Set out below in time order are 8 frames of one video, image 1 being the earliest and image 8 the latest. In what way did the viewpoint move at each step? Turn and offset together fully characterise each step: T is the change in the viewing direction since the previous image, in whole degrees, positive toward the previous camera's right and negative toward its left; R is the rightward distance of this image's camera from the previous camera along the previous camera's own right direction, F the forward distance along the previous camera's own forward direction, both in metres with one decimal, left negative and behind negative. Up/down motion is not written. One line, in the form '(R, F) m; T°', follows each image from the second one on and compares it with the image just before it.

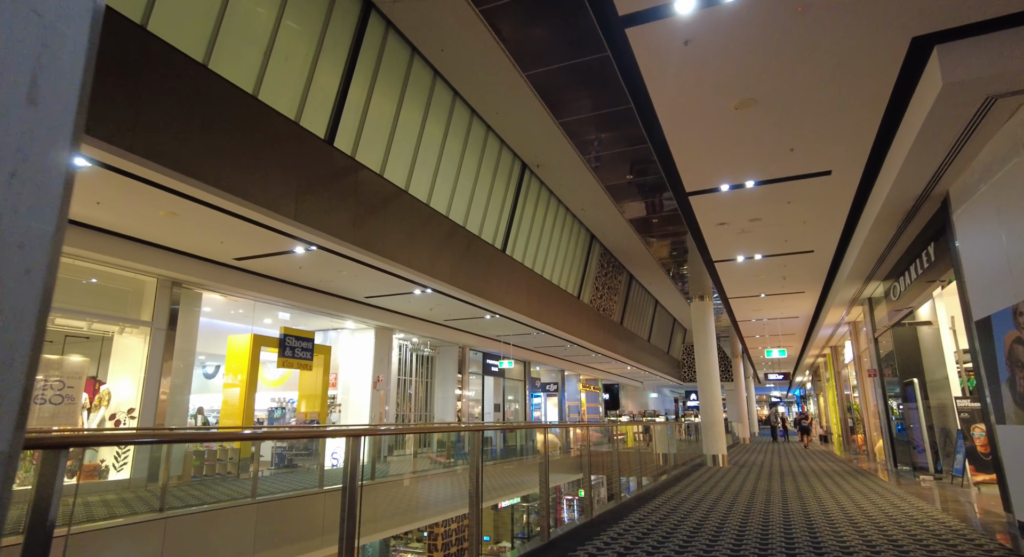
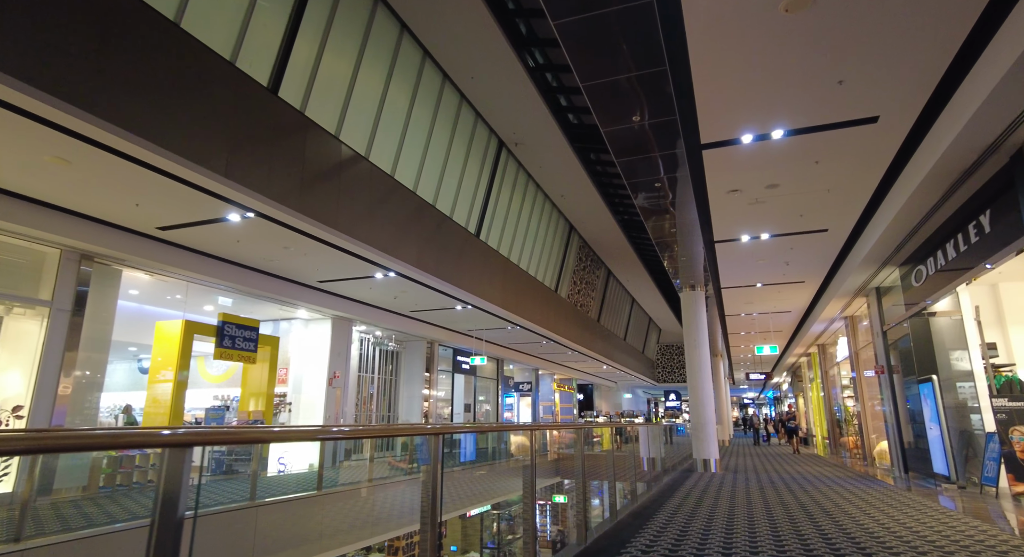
(0.0, +1.1) m; +3°
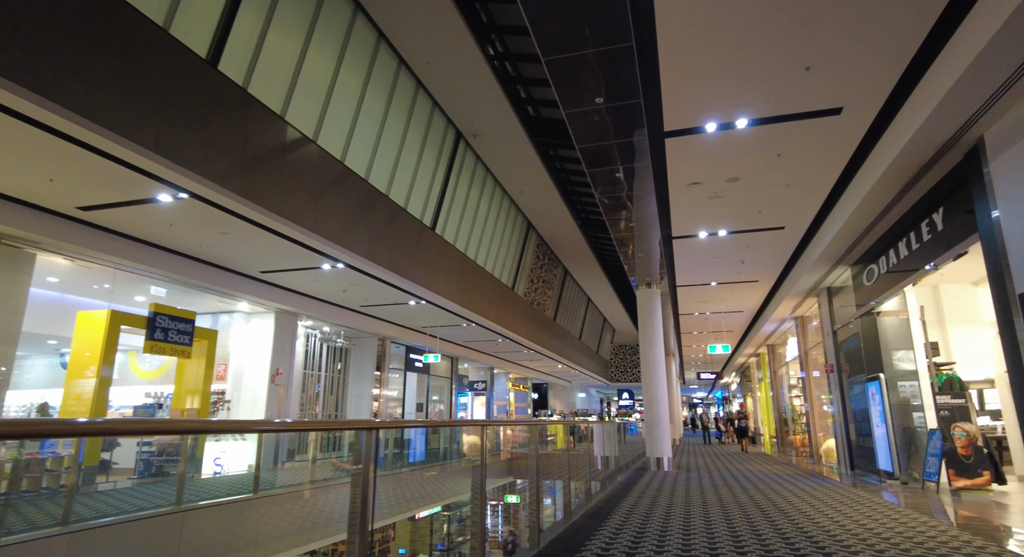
(0.0, +0.3) m; +5°
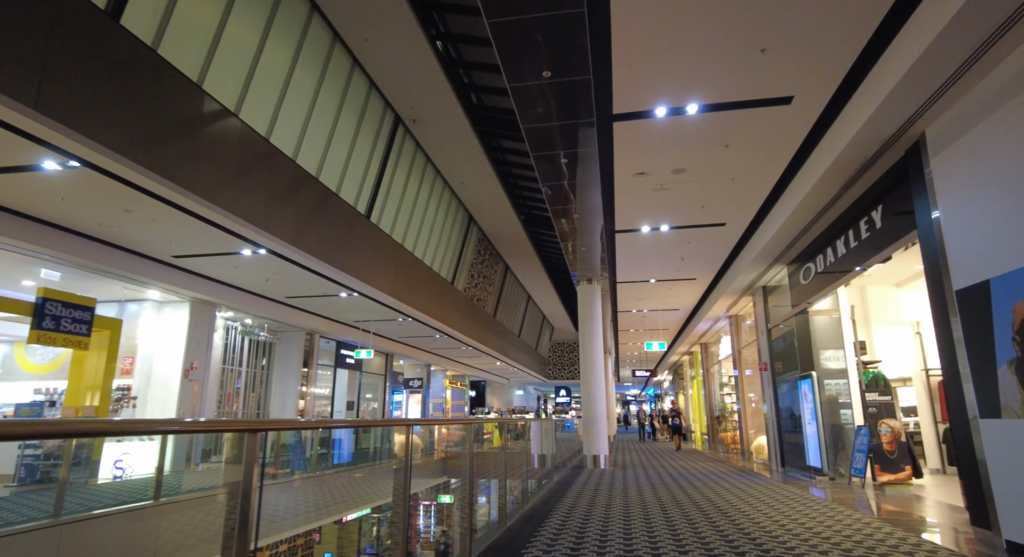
(0.0, +0.3) m; +6°
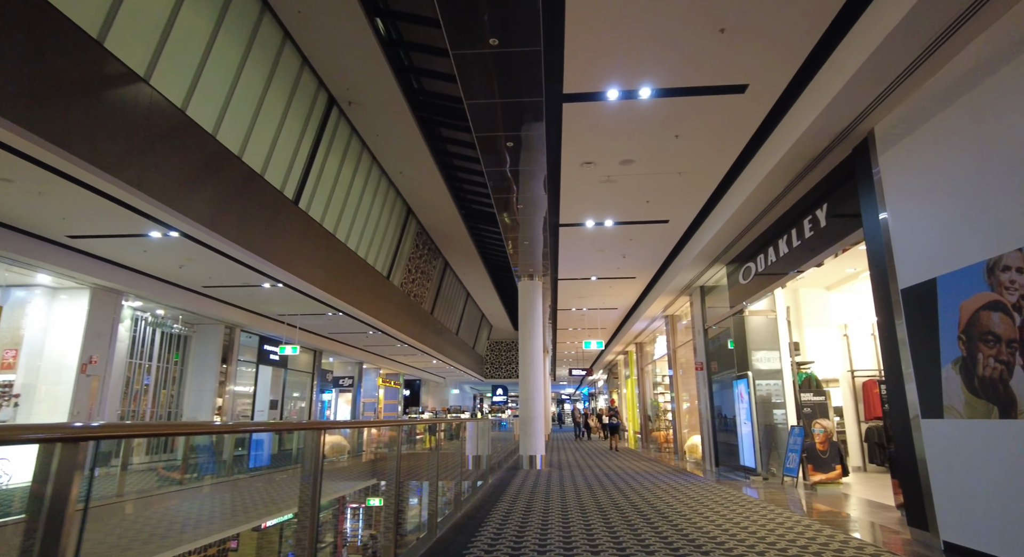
(0.0, +0.3) m; +6°
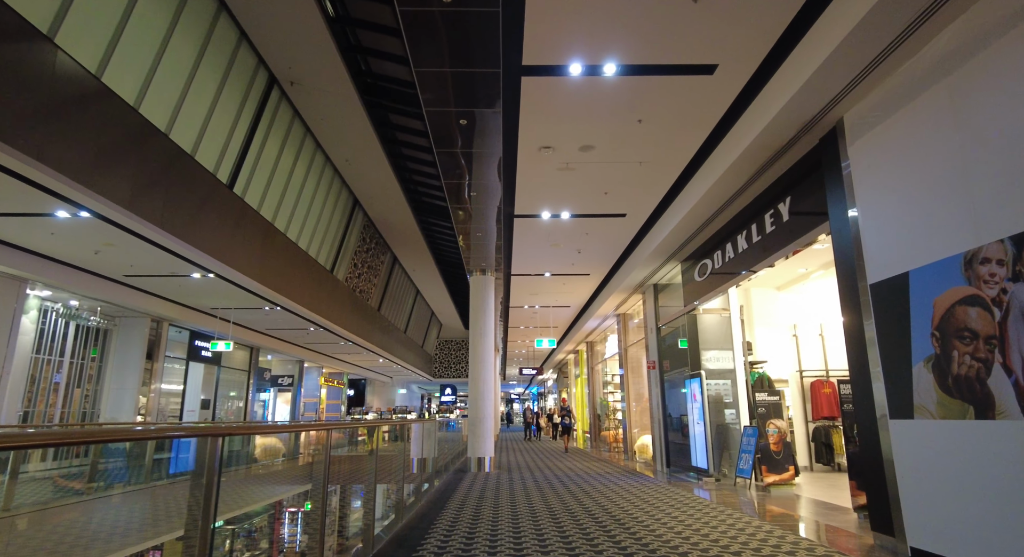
(0.0, +0.4) m; +5°
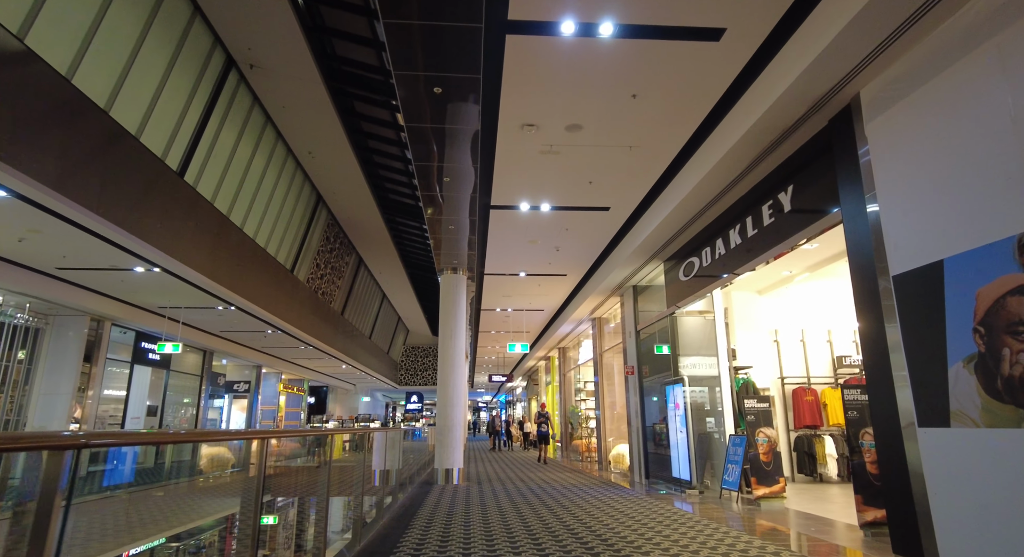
(-0.1, +0.5) m; +3°
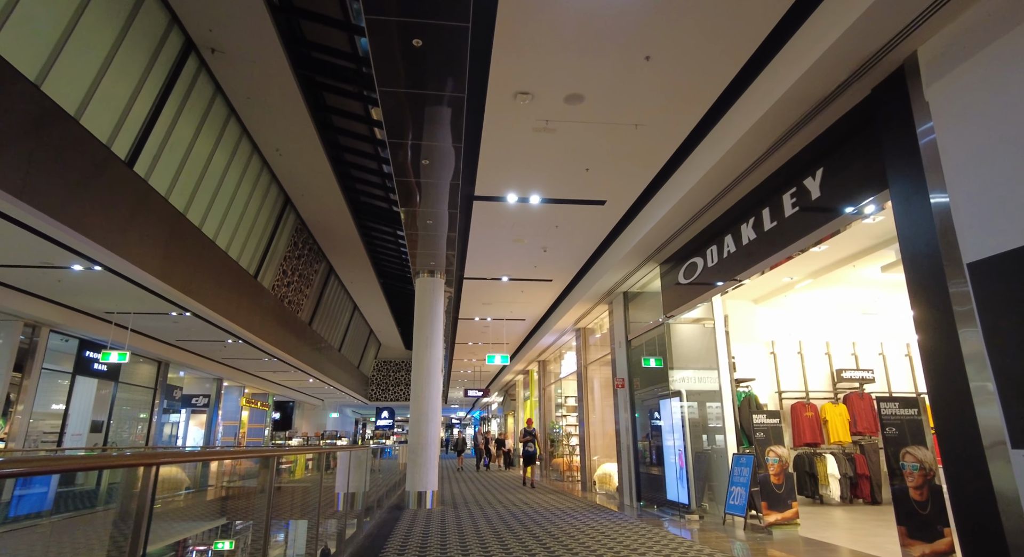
(-0.1, +0.6) m; +3°
